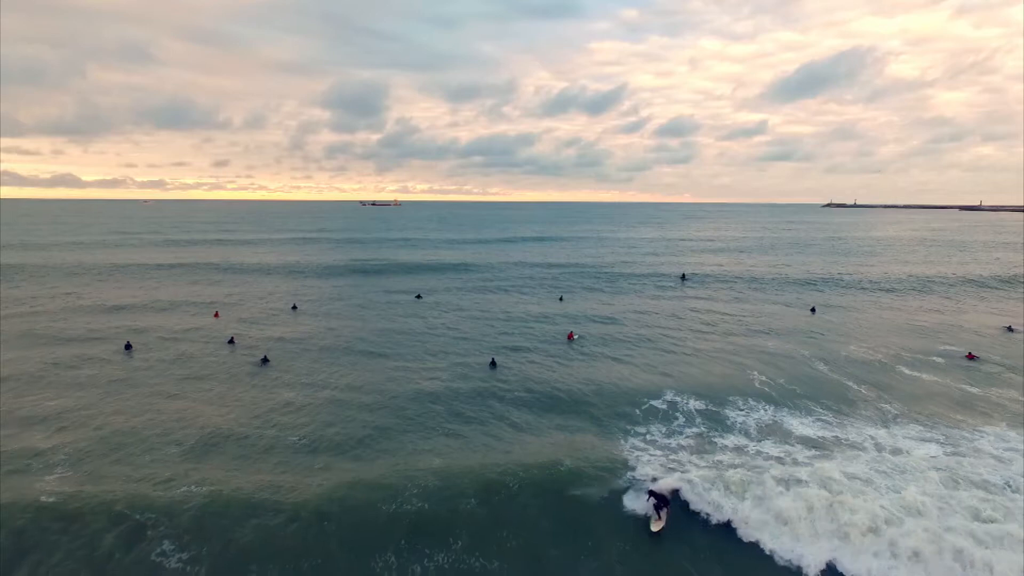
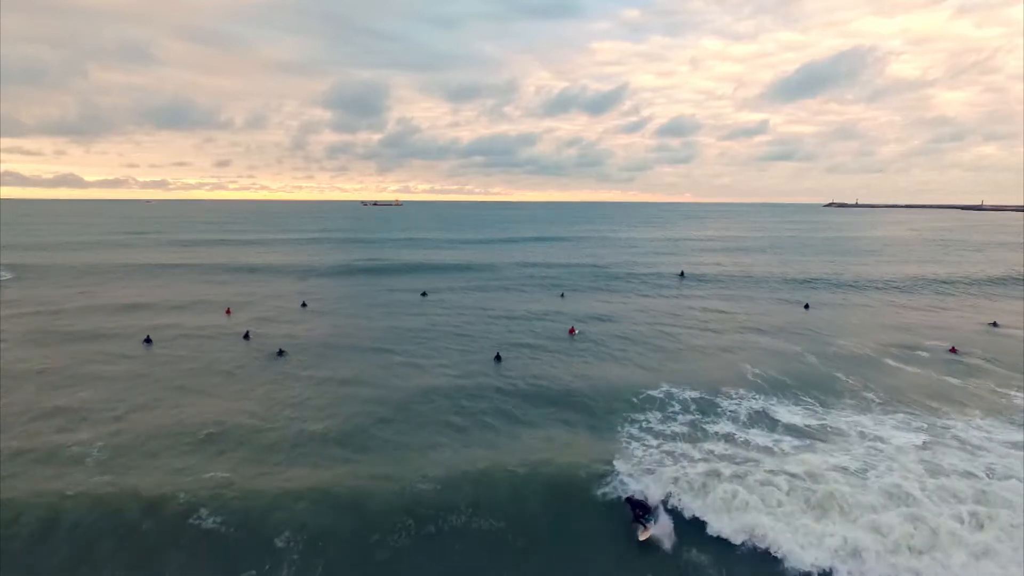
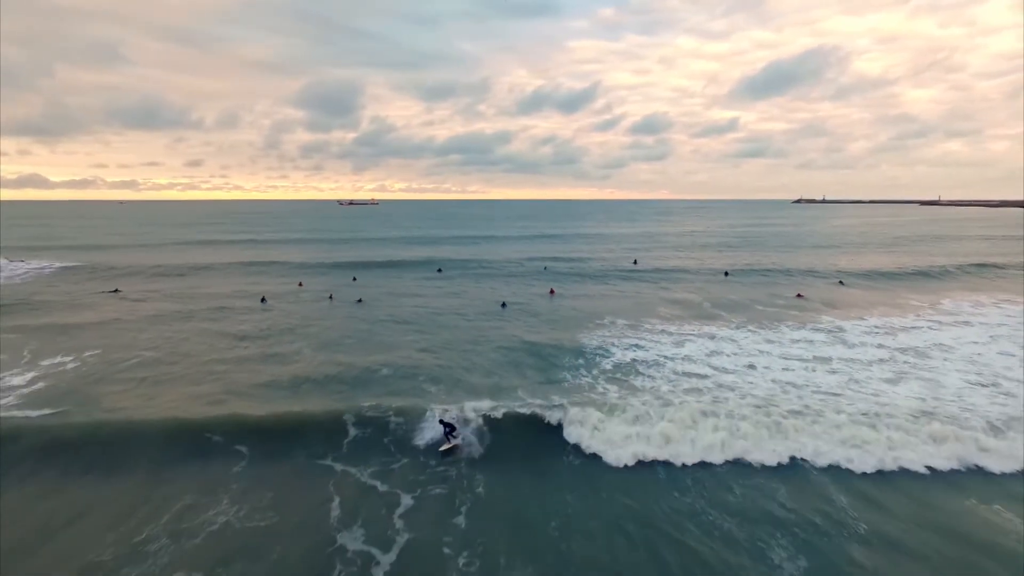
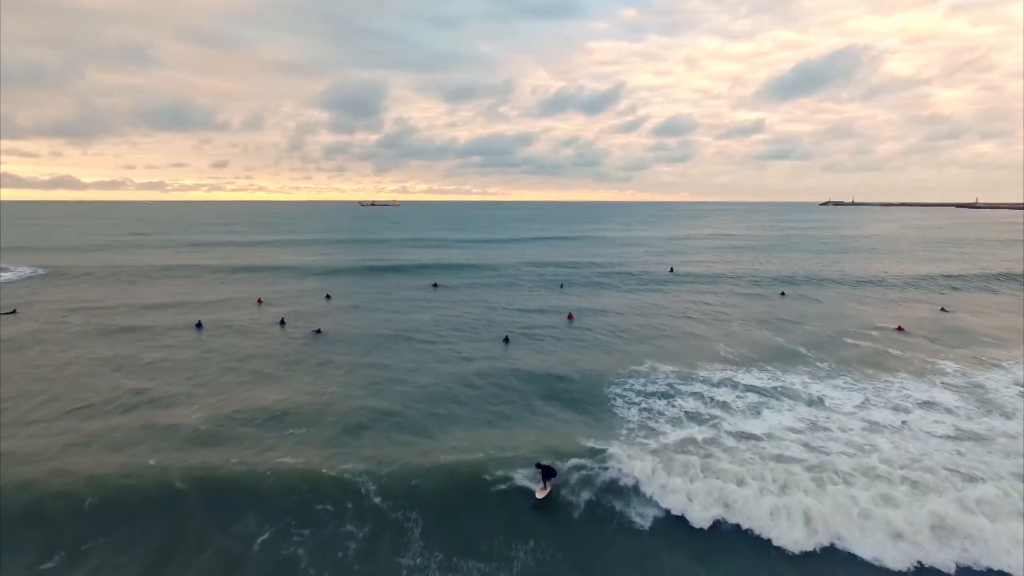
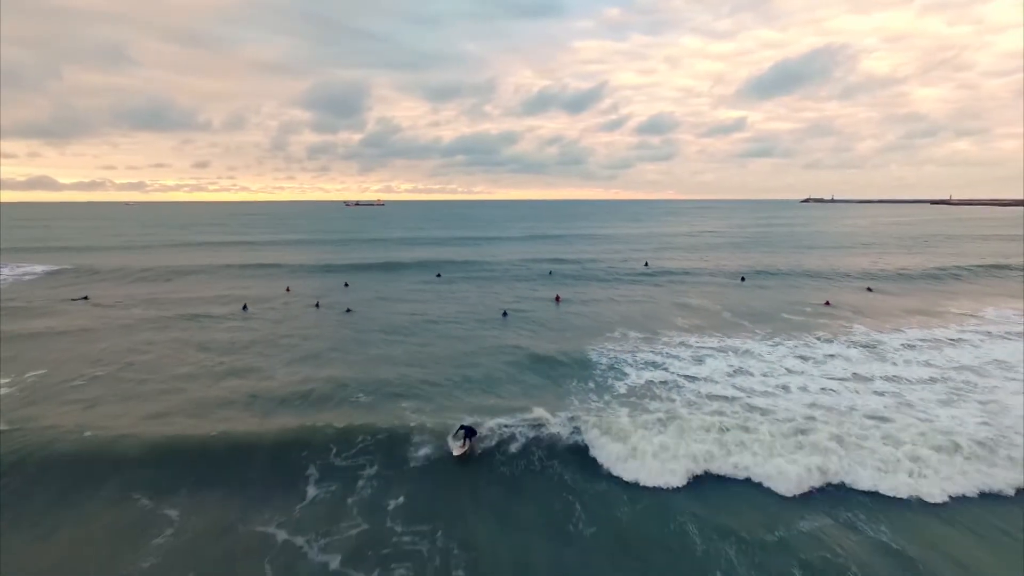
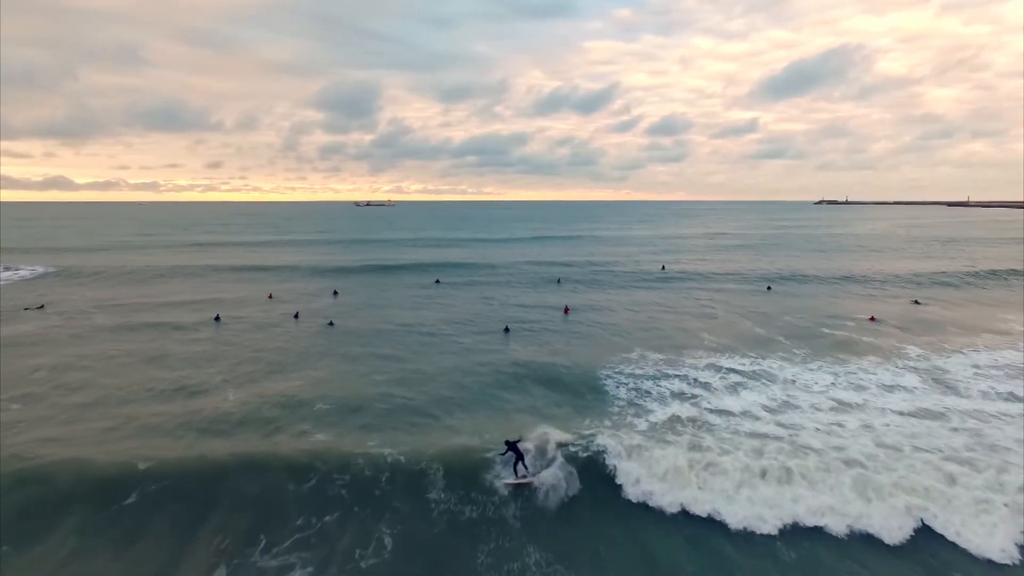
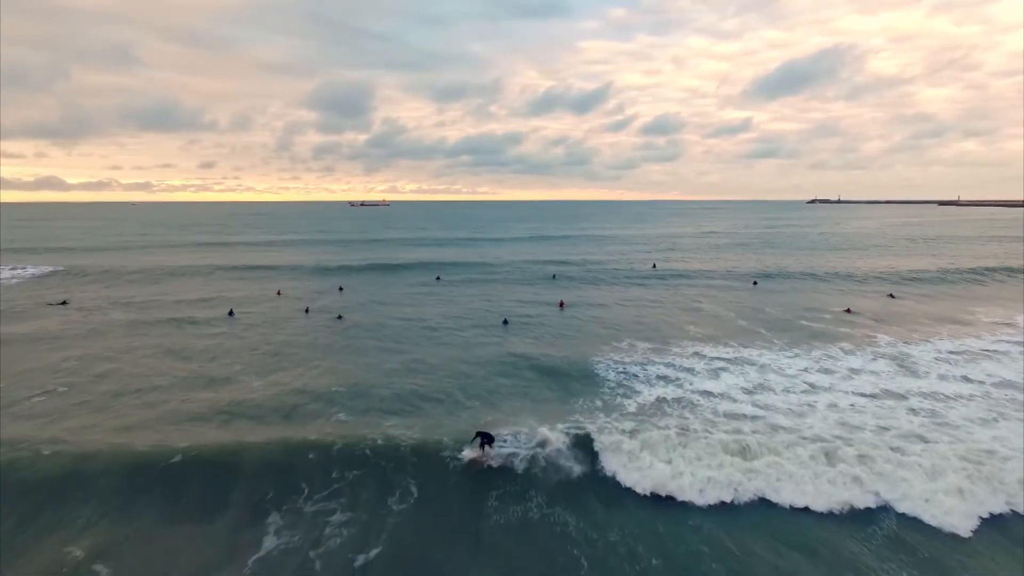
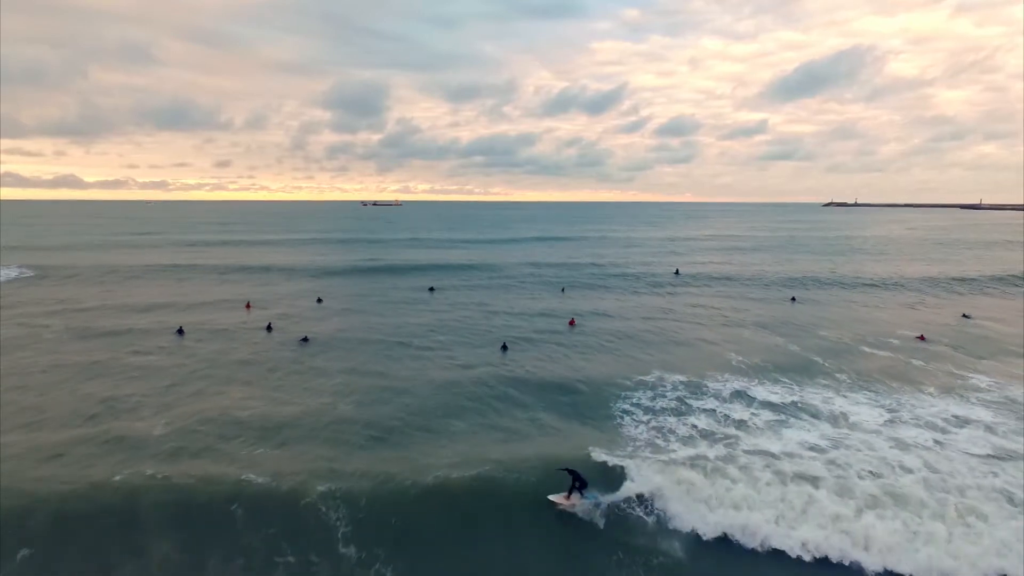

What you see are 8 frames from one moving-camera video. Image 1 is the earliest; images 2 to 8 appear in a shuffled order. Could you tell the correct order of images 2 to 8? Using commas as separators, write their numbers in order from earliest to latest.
2, 8, 4, 6, 7, 5, 3
